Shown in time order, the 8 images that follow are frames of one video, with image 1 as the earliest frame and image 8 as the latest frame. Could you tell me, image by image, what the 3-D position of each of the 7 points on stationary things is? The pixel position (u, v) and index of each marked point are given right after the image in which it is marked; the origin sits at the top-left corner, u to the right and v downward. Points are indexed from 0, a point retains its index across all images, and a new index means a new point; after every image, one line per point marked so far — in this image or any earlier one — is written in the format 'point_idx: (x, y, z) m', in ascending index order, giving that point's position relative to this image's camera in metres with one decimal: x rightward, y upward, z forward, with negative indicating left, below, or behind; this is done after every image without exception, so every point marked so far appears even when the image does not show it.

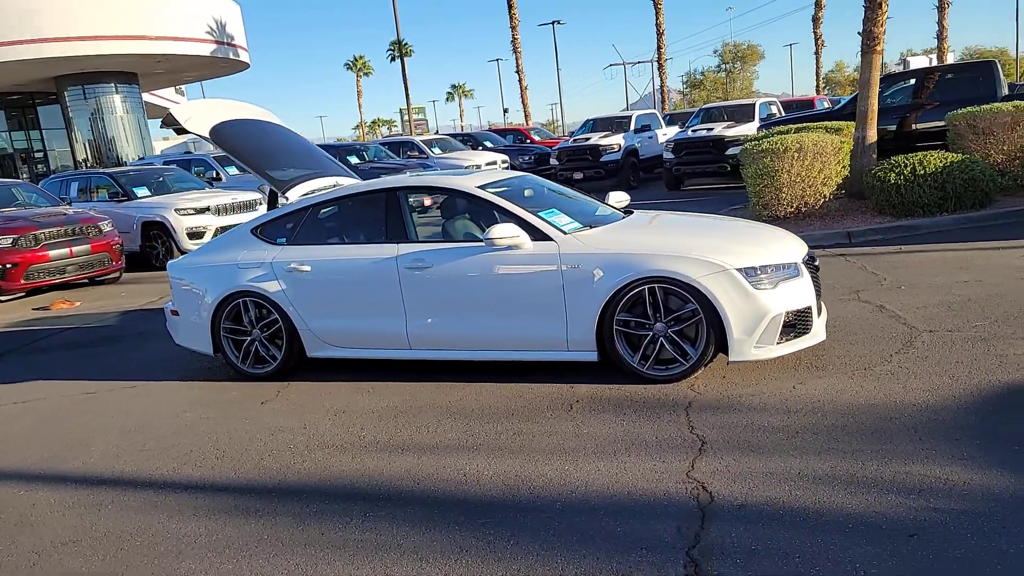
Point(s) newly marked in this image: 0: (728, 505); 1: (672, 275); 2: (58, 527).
0: (+0.9, -0.9, +3.2) m
1: (+1.0, +0.1, +4.8) m
2: (-2.2, -1.2, +3.7) m
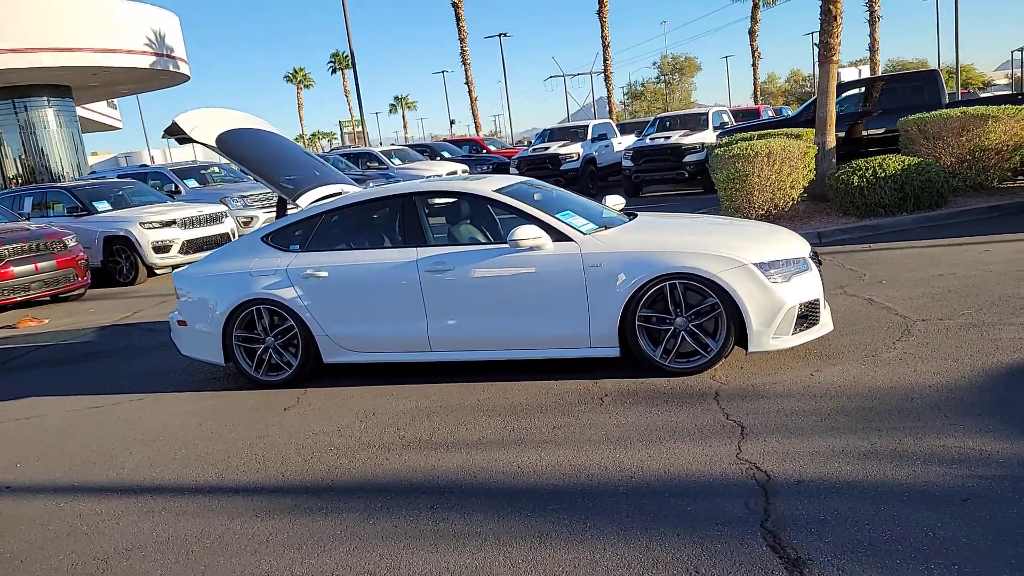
0: (+1.2, -0.9, +3.4) m
1: (+1.2, +0.1, +5.0) m
2: (-1.9, -1.2, +3.7) m
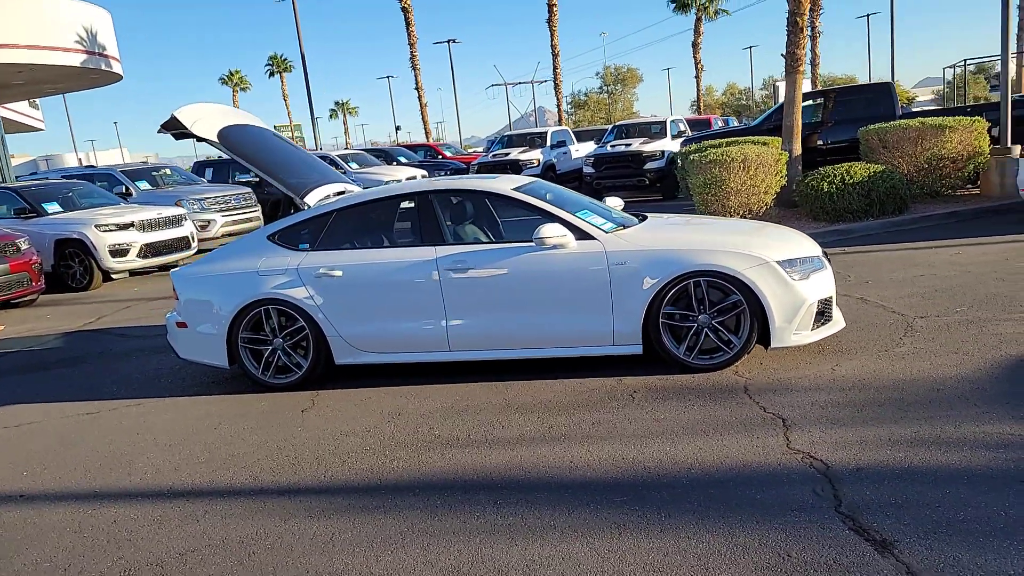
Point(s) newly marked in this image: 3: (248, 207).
0: (+1.5, -0.8, +3.5) m
1: (+1.4, +0.1, +5.1) m
2: (-1.6, -1.2, +3.6) m
3: (-6.2, +1.9, +17.7) m
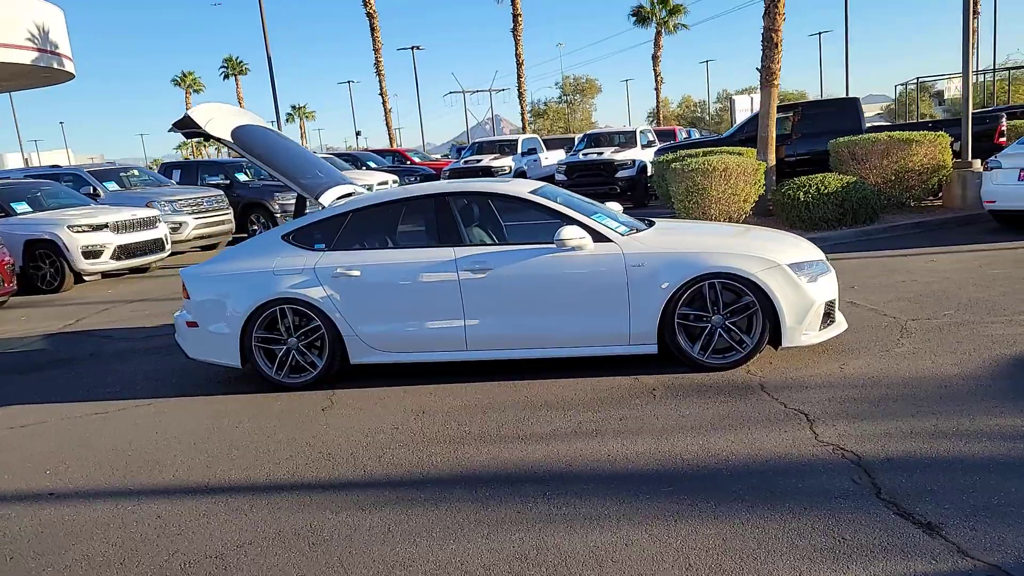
0: (+1.8, -0.8, +3.7) m
1: (+1.5, +0.1, +5.3) m
2: (-1.4, -1.1, +3.6) m
3: (-6.7, +1.8, +17.5) m
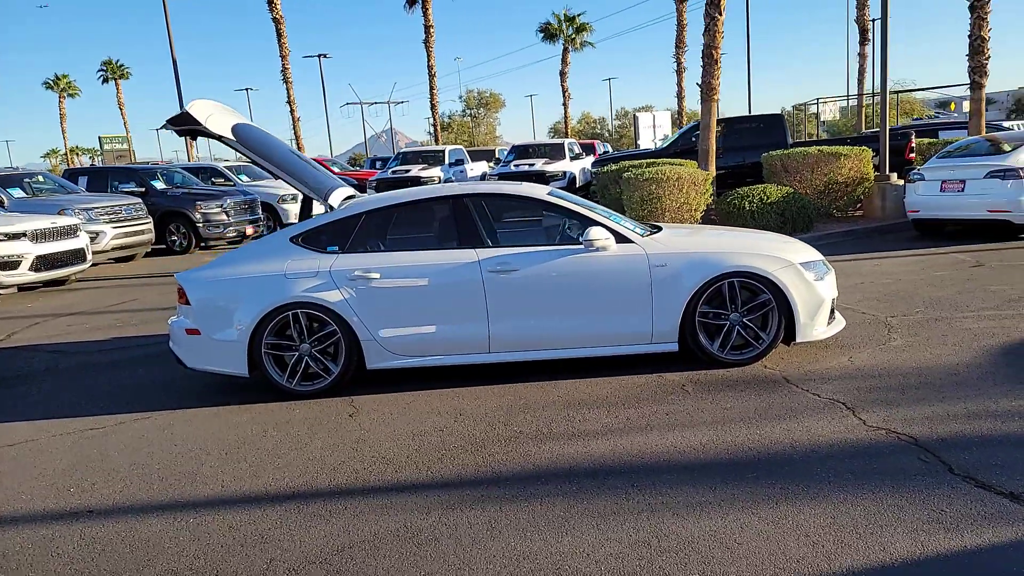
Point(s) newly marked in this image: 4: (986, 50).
0: (+2.2, -0.8, +4.0) m
1: (+1.7, +0.1, +5.5) m
2: (-0.9, -1.1, +3.4) m
3: (-8.1, +1.5, +16.6) m
4: (+10.6, +5.3, +17.0) m
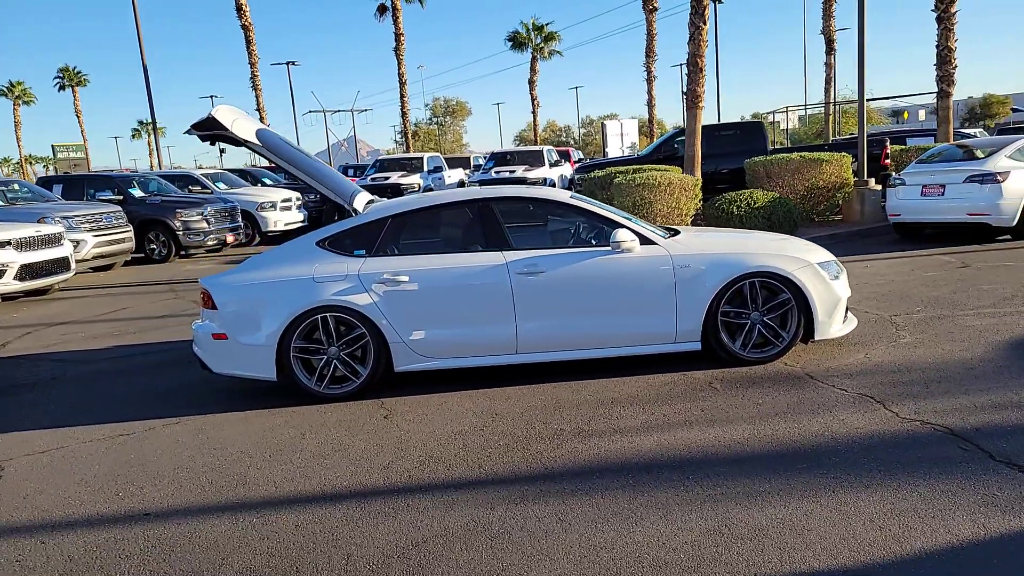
0: (+2.5, -0.8, +4.2) m
1: (+1.9, +0.1, +5.7) m
2: (-0.6, -1.1, +3.5) m
3: (-8.4, +1.3, +16.3) m
4: (+10.2, +5.3, +17.6) m
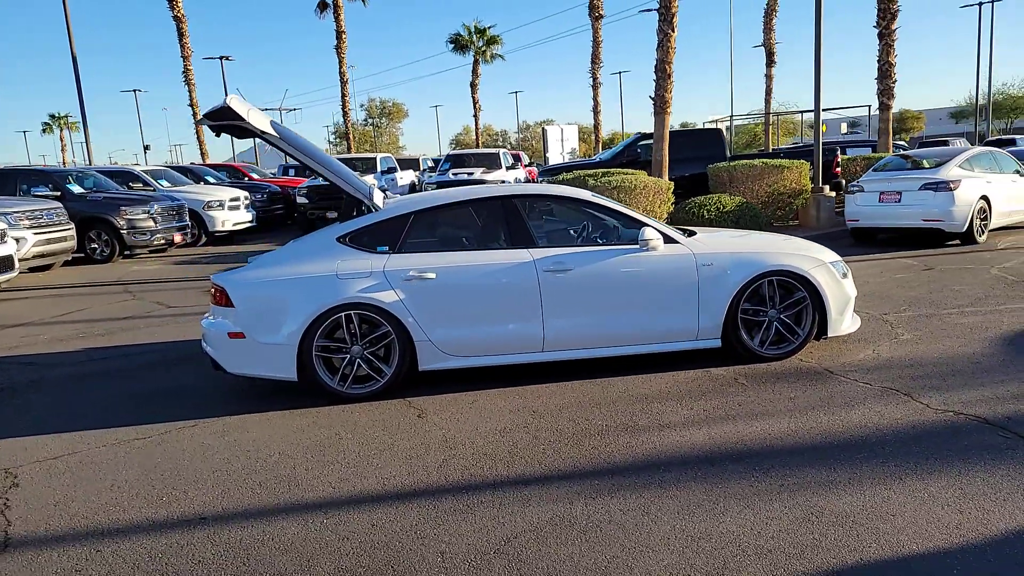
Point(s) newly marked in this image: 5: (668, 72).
0: (+2.8, -0.8, +4.4) m
1: (+2.1, +0.1, +5.8) m
2: (-0.2, -1.1, +3.4) m
3: (-9.1, +1.3, +15.5) m
4: (+9.3, +5.2, +18.5) m
5: (+2.8, +3.9, +13.8) m
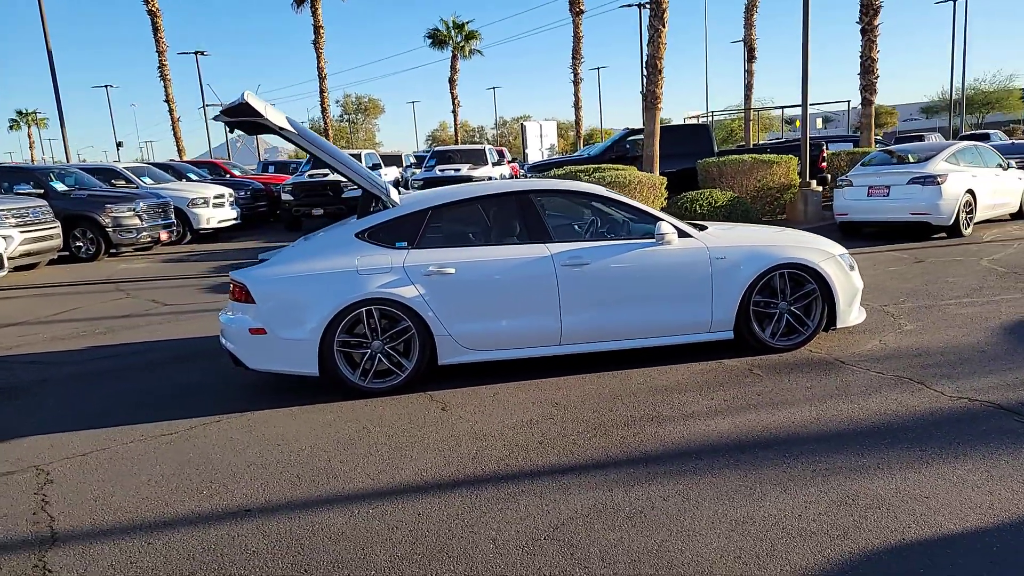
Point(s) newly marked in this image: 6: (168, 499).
0: (+3.0, -0.7, +4.5) m
1: (+2.2, +0.2, +6.0) m
2: (0.0, -1.1, +3.5) m
3: (-9.3, +1.3, +15.3) m
4: (+9.0, +5.4, +18.9) m
5: (+2.7, +4.0, +13.9) m
6: (-1.8, -1.1, +4.0) m
